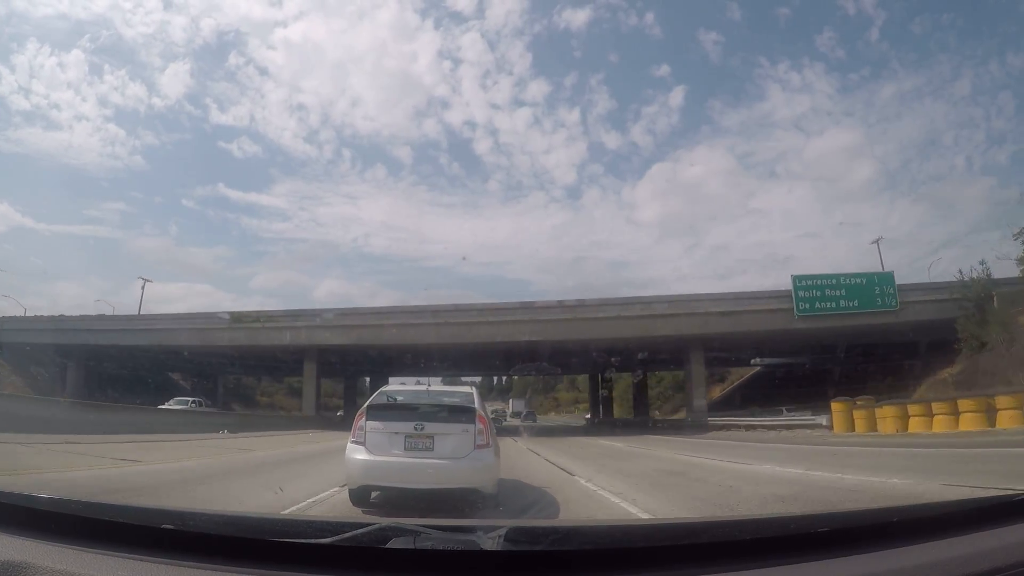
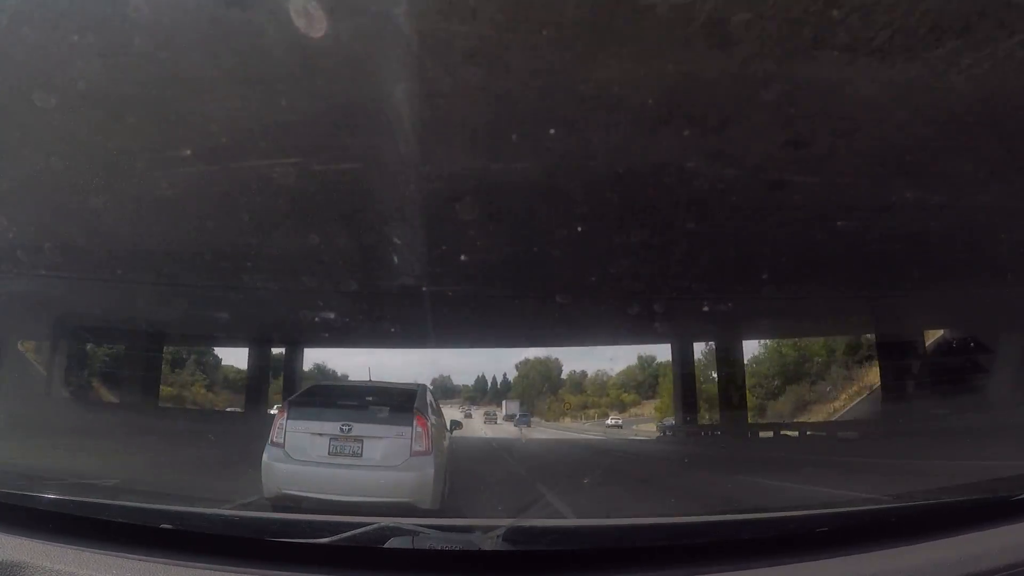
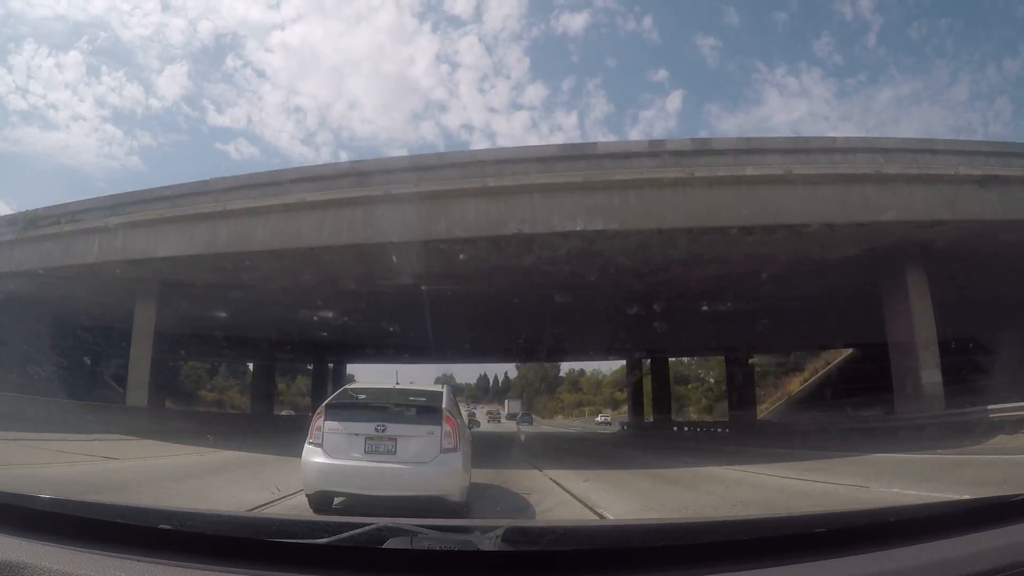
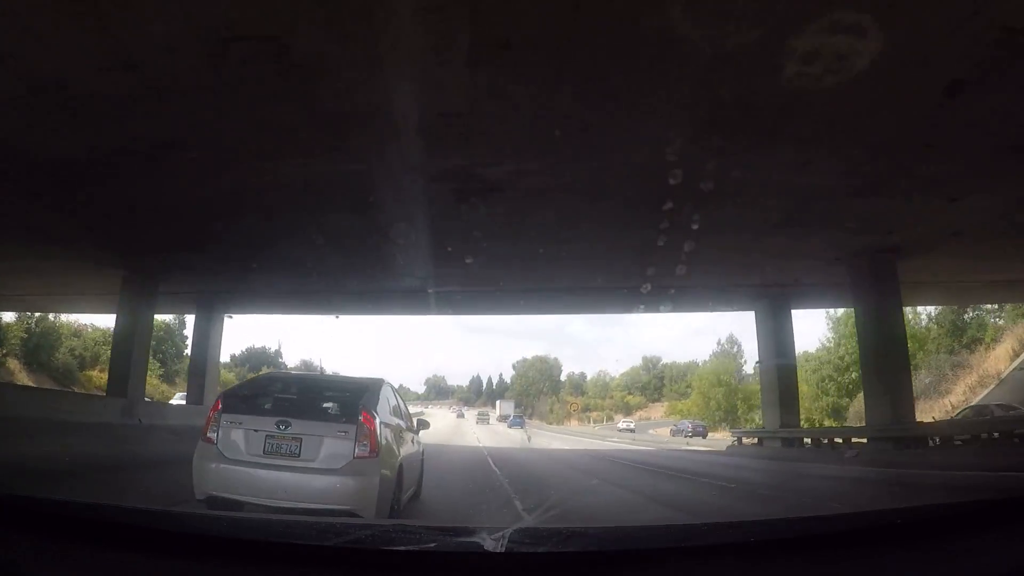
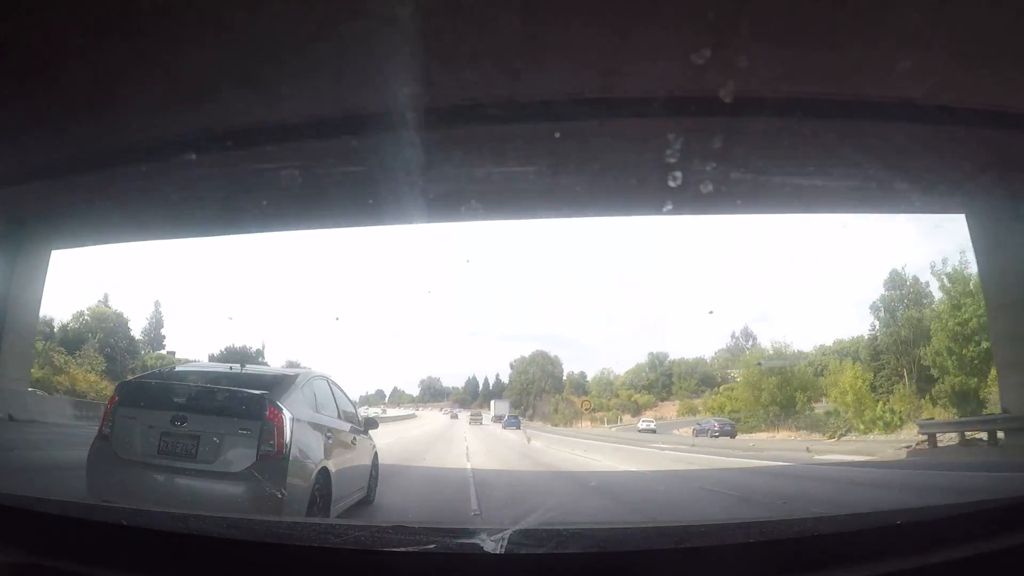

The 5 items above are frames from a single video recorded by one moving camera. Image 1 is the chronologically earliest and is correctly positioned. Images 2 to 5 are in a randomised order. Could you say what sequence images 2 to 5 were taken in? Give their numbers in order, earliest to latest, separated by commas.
3, 2, 4, 5
